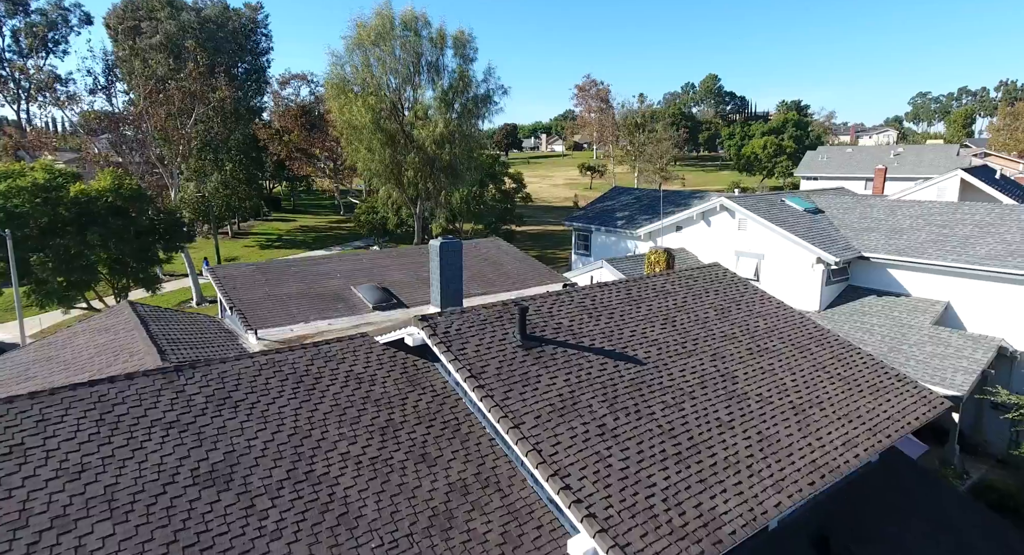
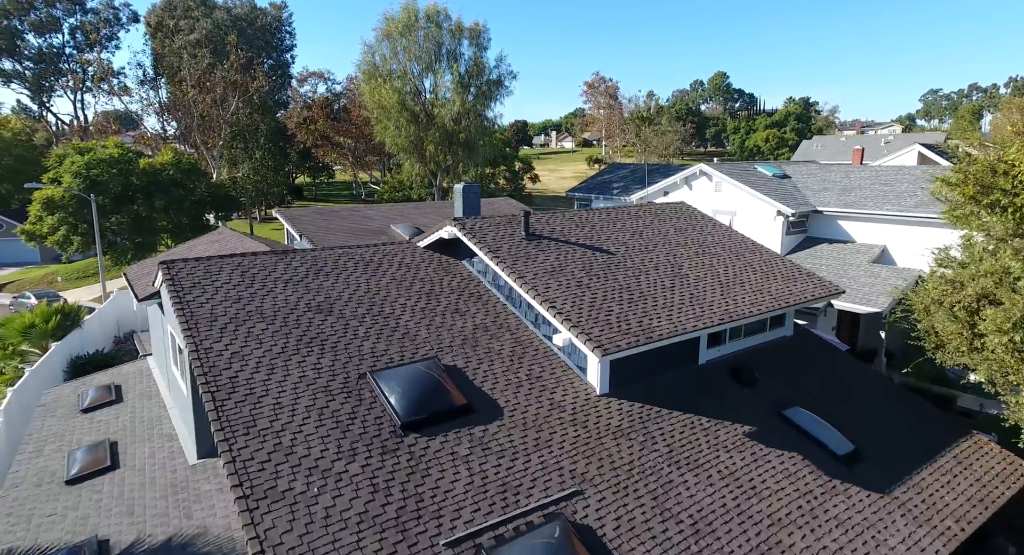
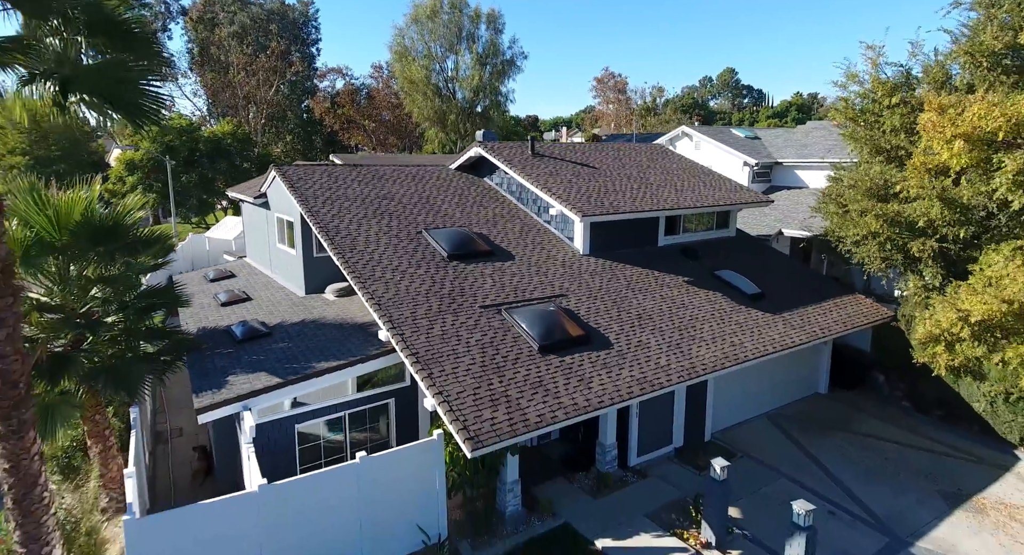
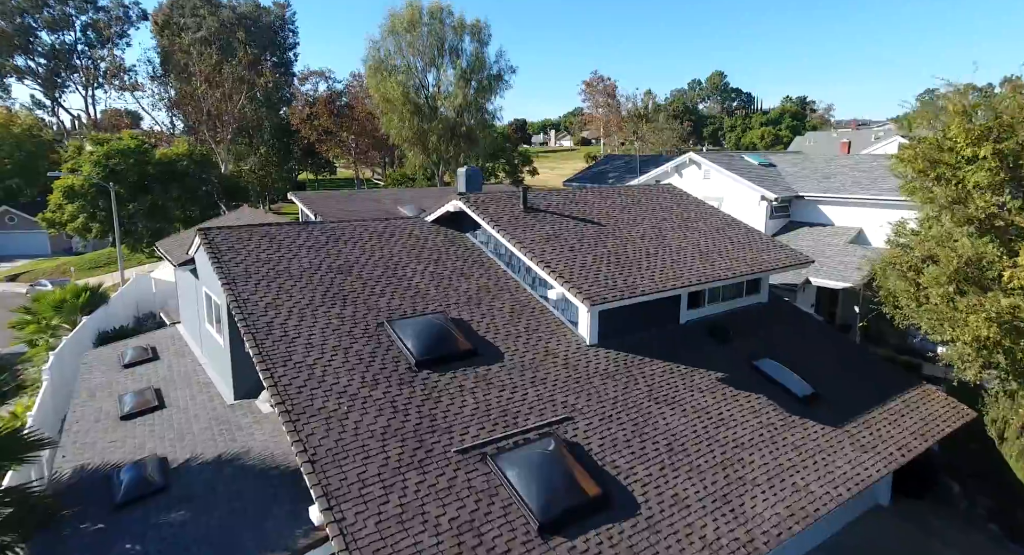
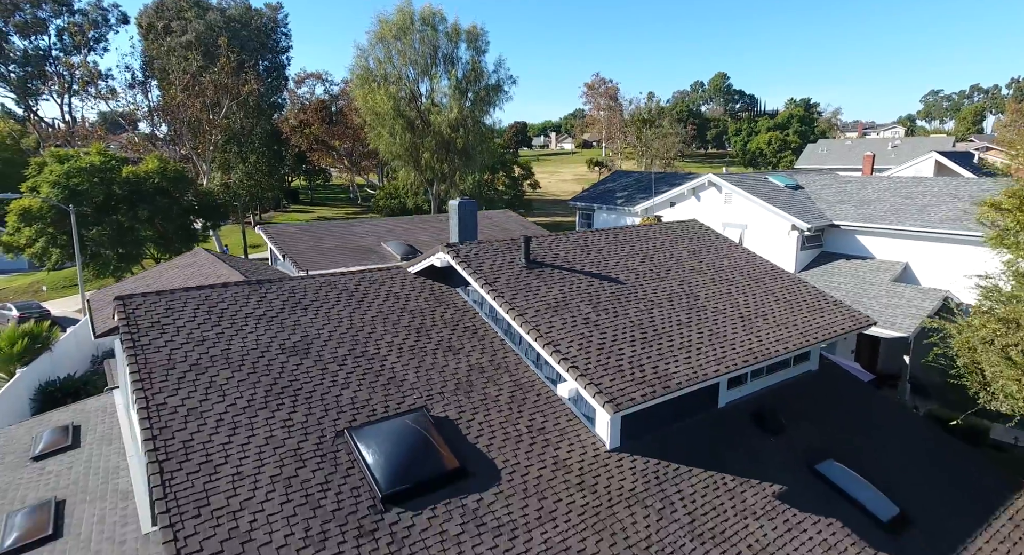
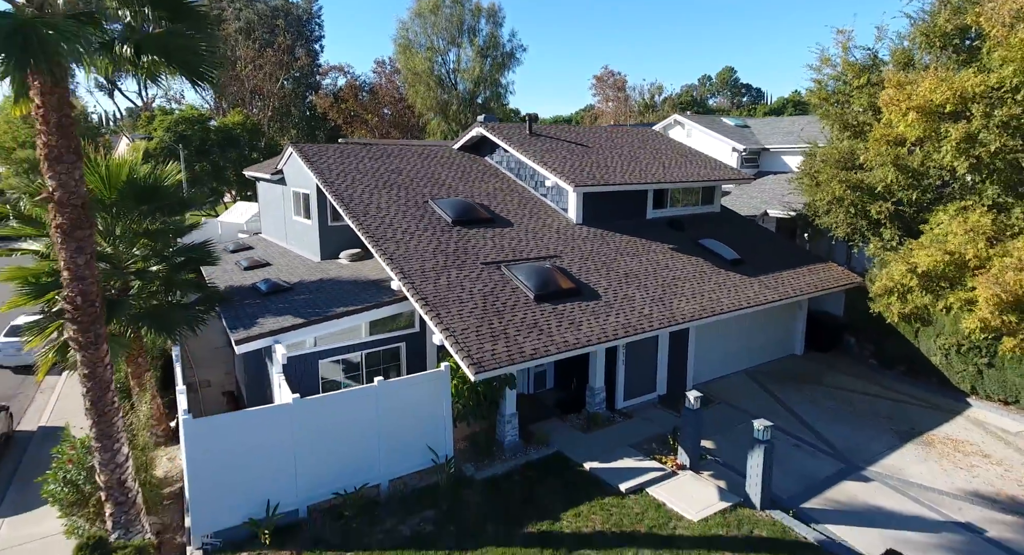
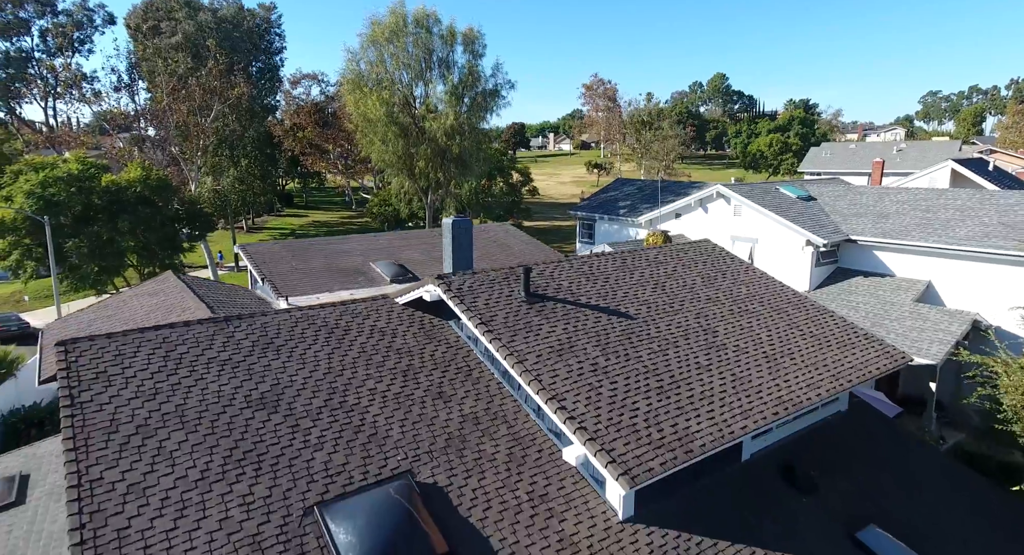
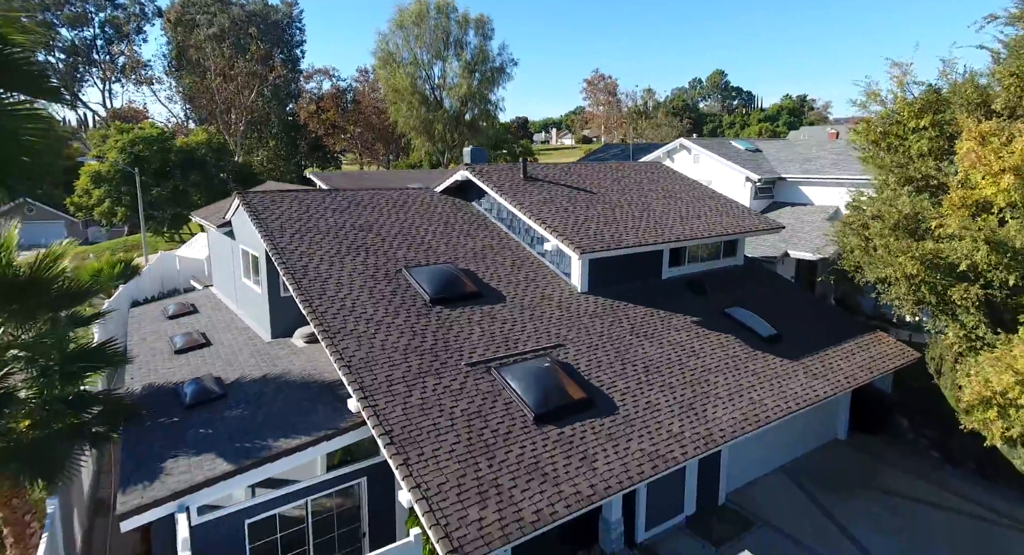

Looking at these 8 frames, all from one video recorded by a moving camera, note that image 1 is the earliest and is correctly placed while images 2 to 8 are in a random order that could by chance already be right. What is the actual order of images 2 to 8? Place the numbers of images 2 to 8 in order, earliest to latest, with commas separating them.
7, 5, 2, 4, 8, 3, 6
